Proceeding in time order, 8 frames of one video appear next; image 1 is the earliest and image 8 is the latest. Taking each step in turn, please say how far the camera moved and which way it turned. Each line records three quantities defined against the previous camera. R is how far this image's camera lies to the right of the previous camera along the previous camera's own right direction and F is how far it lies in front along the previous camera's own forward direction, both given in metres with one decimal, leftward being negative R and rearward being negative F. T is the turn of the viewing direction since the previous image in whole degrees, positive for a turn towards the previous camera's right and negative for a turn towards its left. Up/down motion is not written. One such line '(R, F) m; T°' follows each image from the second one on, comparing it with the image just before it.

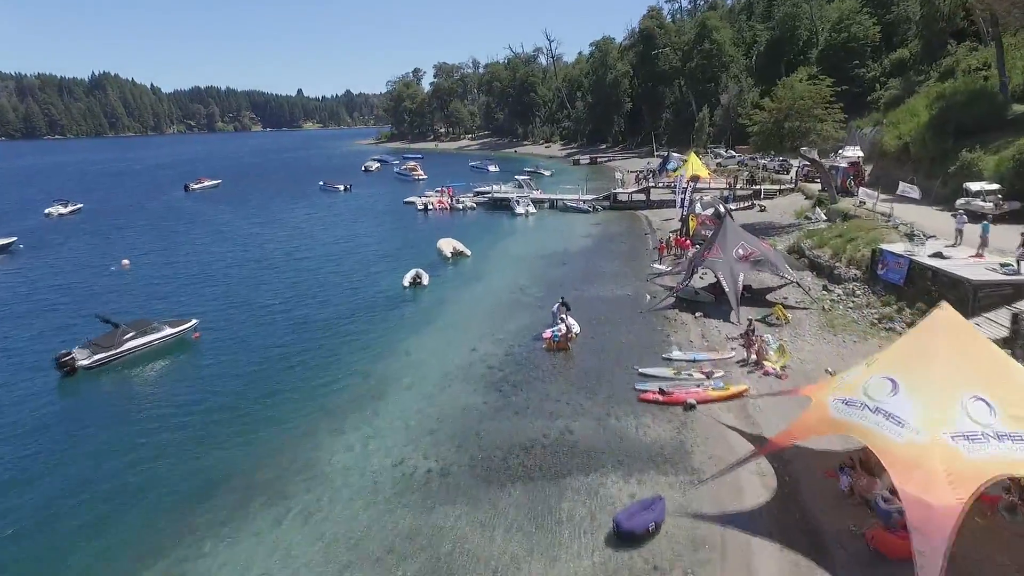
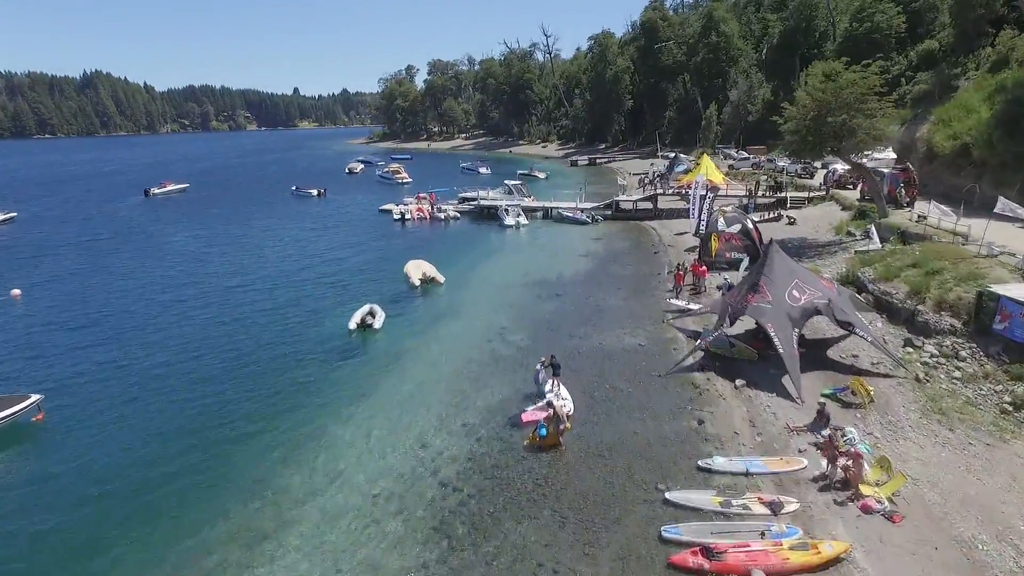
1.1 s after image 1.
(+0.9, +7.6) m; 0°
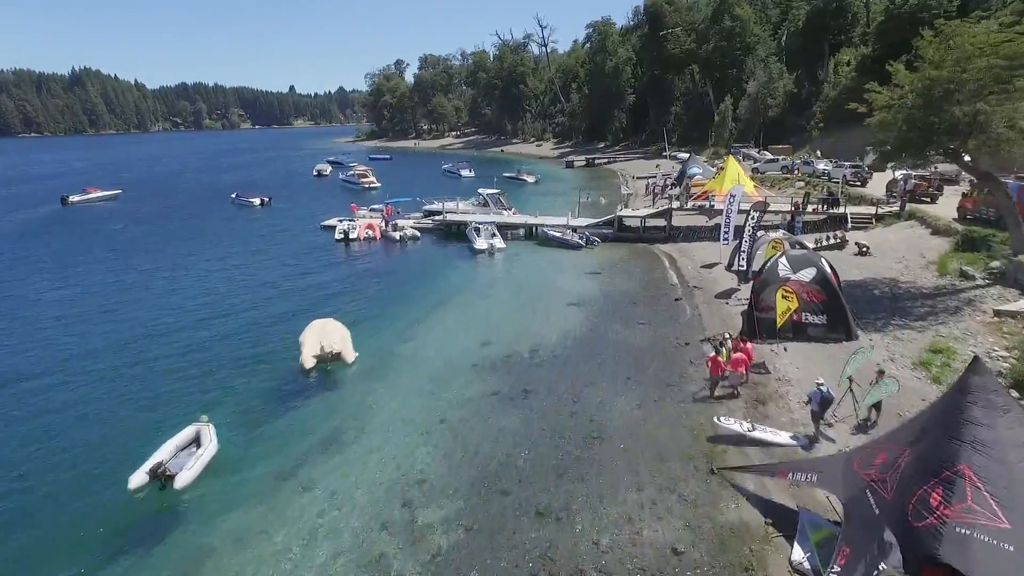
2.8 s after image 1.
(+1.8, +12.2) m; 0°
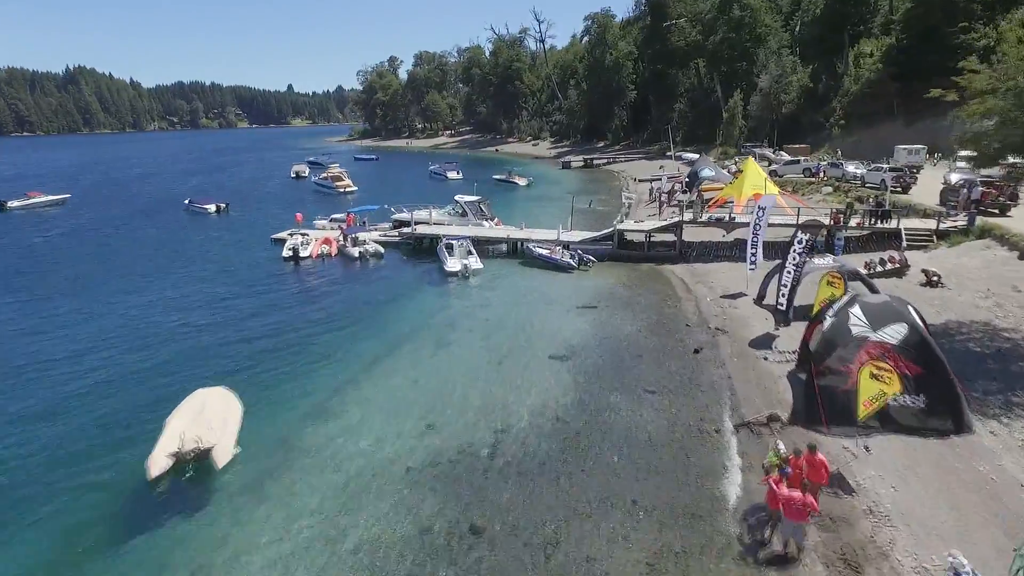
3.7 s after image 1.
(+1.2, +7.0) m; 0°
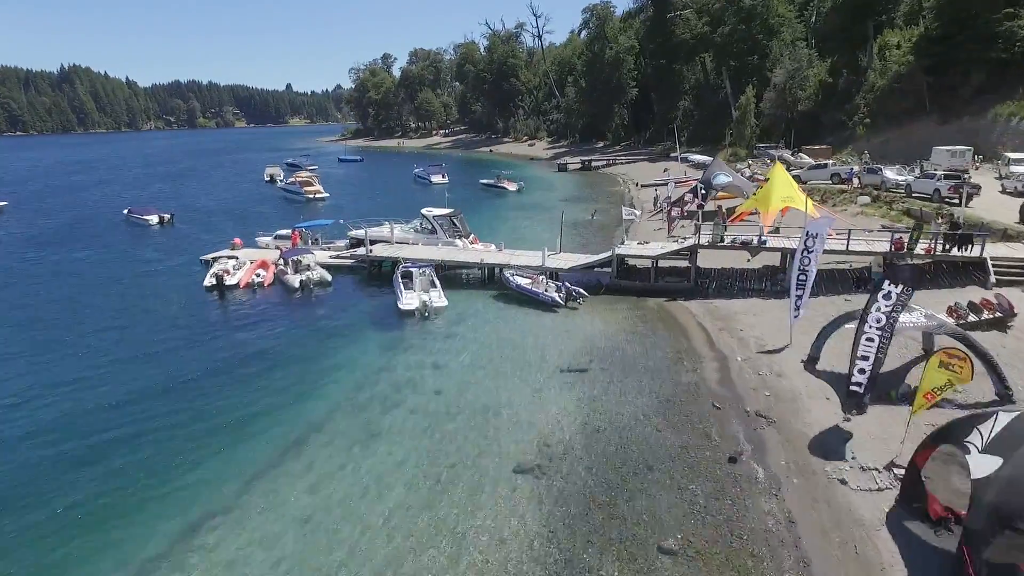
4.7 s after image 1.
(+1.3, +7.1) m; 0°
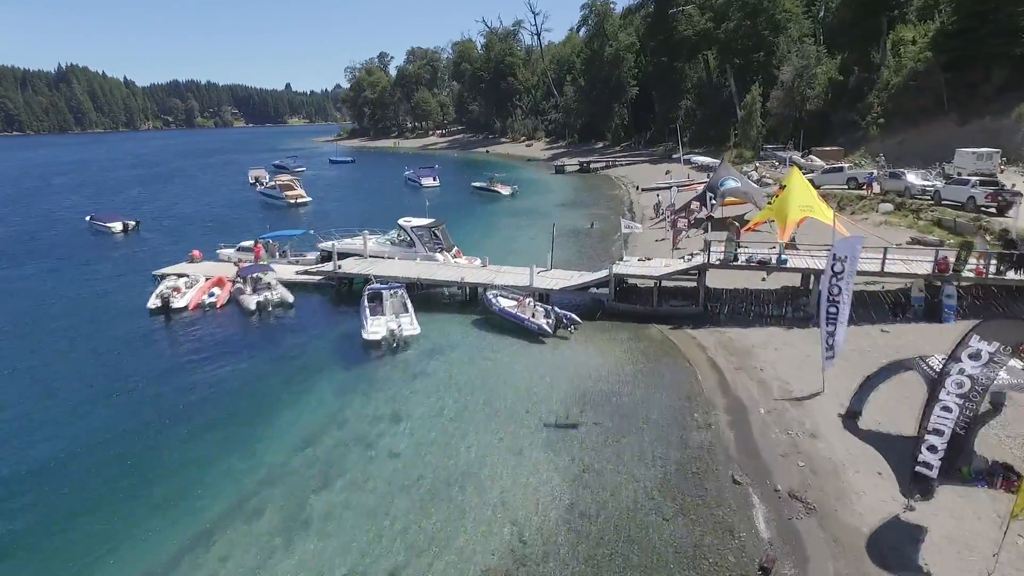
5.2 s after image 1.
(+0.7, +3.5) m; 0°
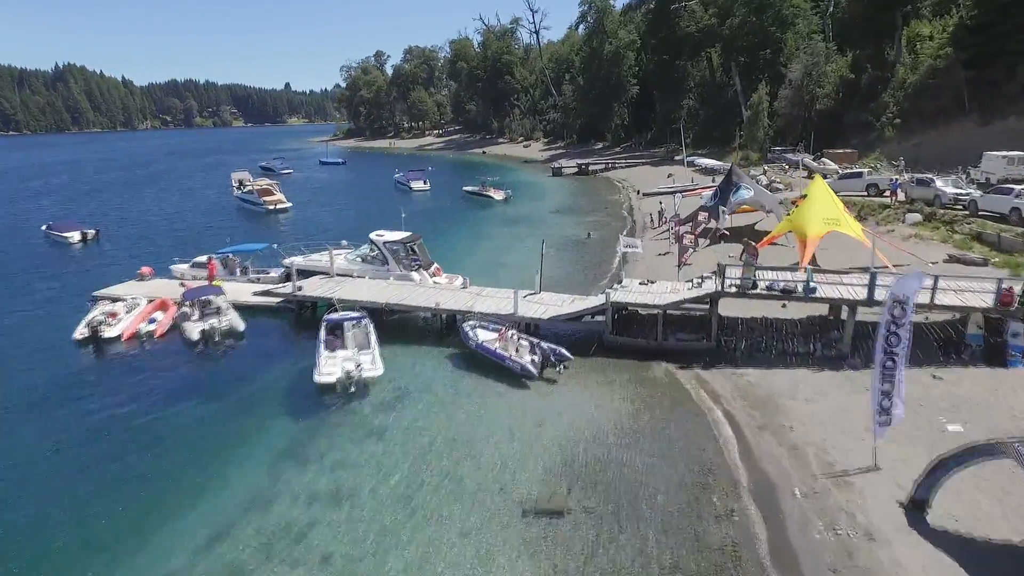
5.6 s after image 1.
(+0.7, +3.6) m; 0°
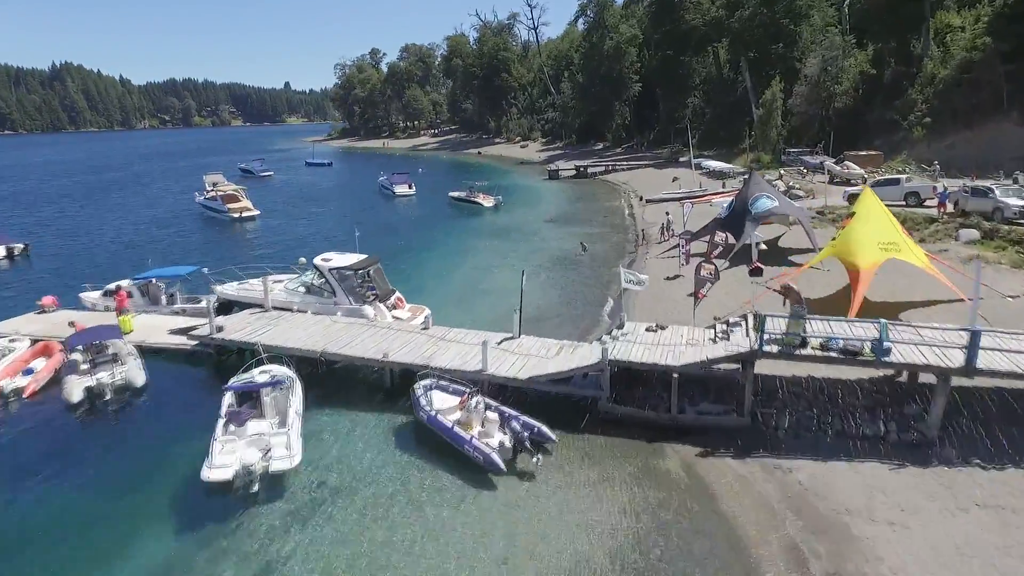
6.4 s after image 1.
(+0.9, +5.3) m; 0°
